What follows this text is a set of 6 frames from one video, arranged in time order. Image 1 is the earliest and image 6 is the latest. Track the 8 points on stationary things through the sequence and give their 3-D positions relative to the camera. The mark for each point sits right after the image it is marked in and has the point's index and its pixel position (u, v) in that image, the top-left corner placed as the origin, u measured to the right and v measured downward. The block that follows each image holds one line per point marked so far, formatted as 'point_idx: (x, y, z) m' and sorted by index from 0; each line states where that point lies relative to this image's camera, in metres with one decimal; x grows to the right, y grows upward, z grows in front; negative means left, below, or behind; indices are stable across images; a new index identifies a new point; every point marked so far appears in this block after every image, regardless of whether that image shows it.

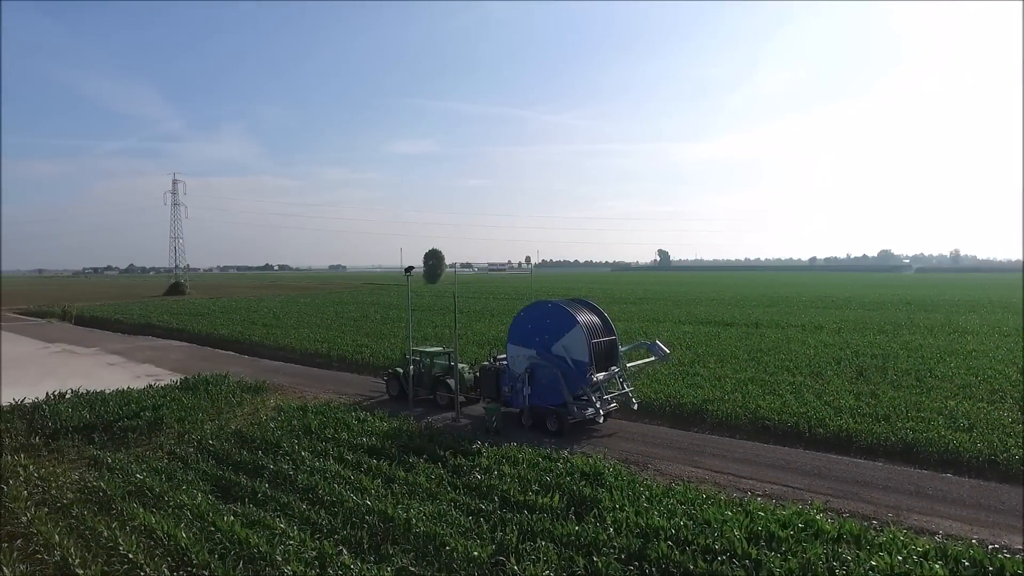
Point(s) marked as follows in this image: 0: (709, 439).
0: (+4.0, -3.1, +12.5) m
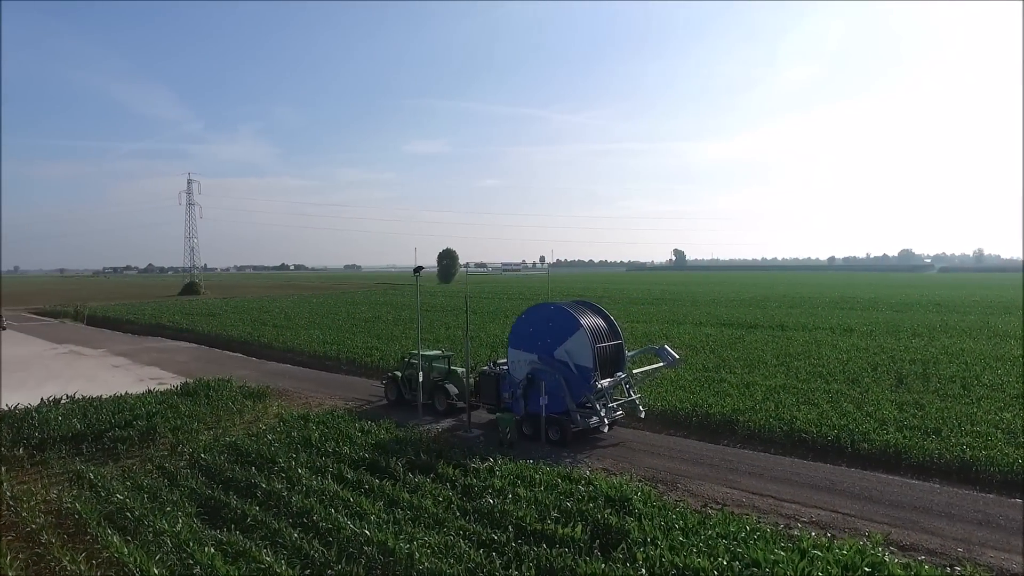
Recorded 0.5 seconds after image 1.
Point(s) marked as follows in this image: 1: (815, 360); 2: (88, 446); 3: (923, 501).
0: (+4.3, -3.1, +11.5) m
1: (+9.6, -2.3, +19.4) m
2: (-8.0, -3.0, +11.5) m
3: (+6.0, -3.1, +8.9) m
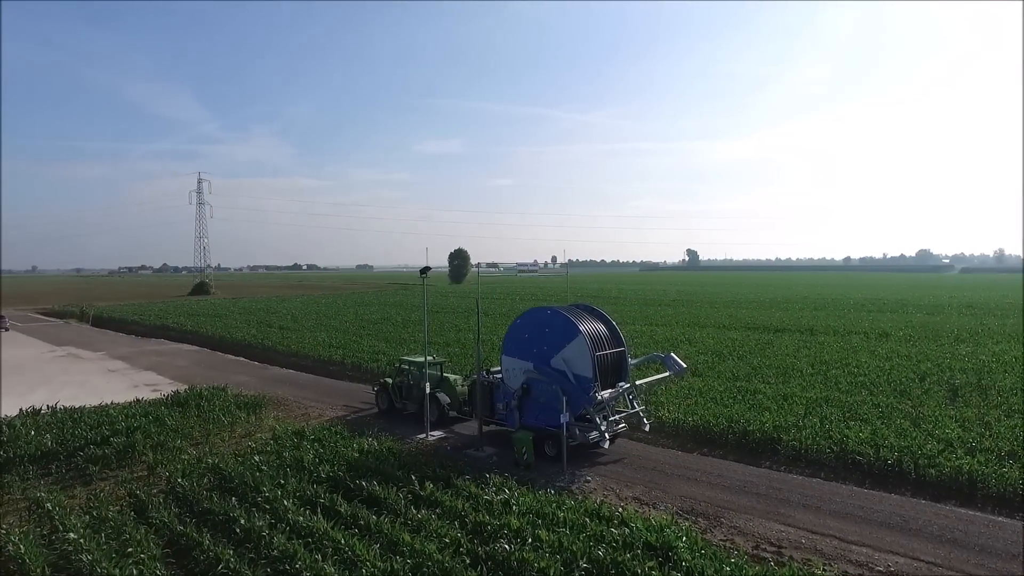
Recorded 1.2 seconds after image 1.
0: (+4.6, -3.2, +10.1) m
1: (+10.1, -2.4, +18.0) m
2: (-7.7, -3.0, +10.4) m
3: (+6.2, -3.2, +7.5) m
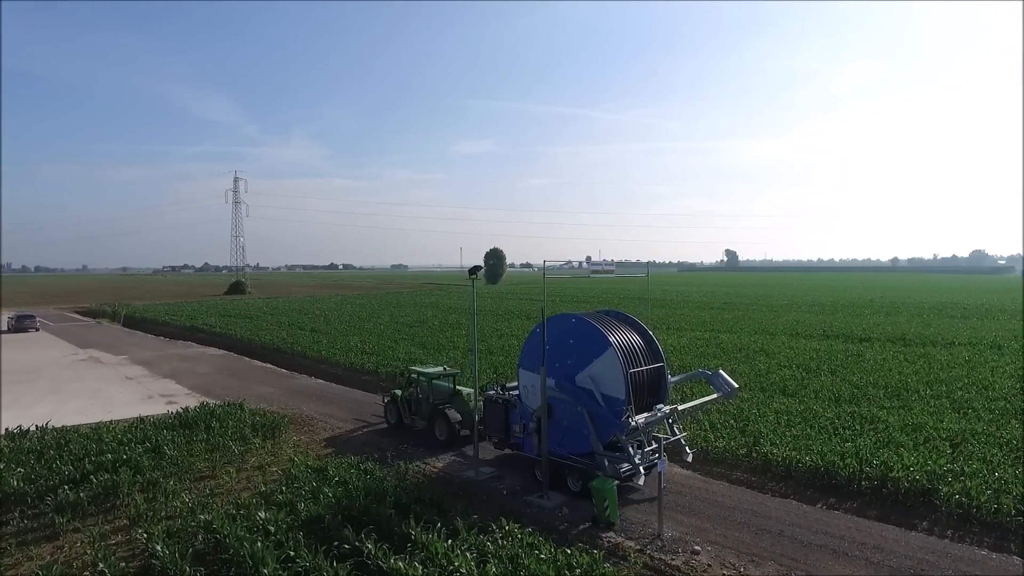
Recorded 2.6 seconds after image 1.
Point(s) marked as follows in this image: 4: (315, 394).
0: (+5.6, -3.3, +7.4) m
1: (+11.5, -2.5, +14.9) m
2: (-6.6, -3.1, +8.3) m
3: (+7.1, -3.3, +4.7) m
4: (-5.9, -3.2, +18.2) m
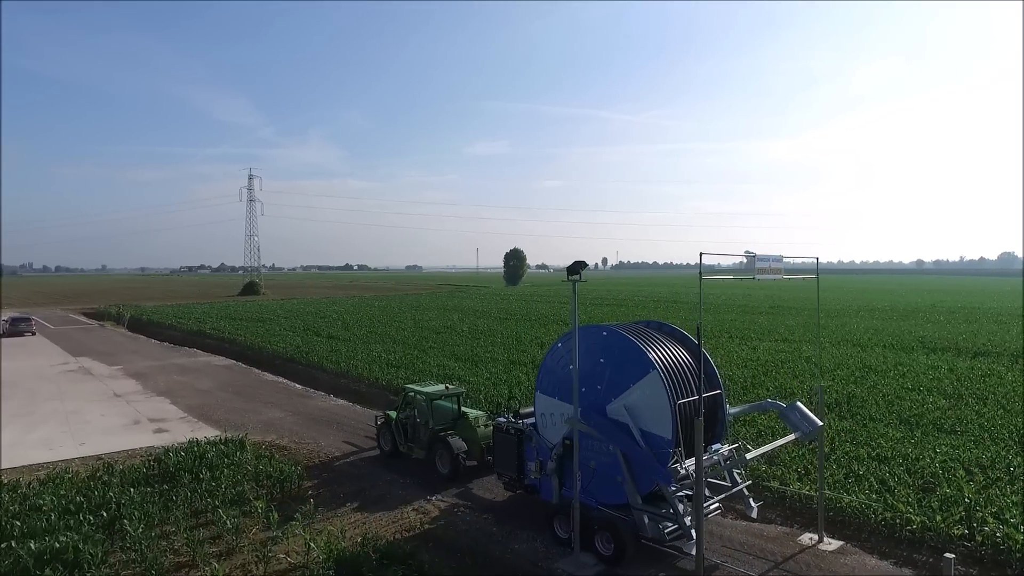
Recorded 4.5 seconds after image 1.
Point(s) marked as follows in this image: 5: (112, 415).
0: (+6.9, -3.4, +3.9) m
1: (+13.0, -2.6, +11.3) m
2: (-5.3, -3.1, +5.0) m
3: (+8.4, -3.3, +1.1) m
4: (-4.3, -3.2, +14.9) m
5: (-10.2, -3.2, +15.5) m
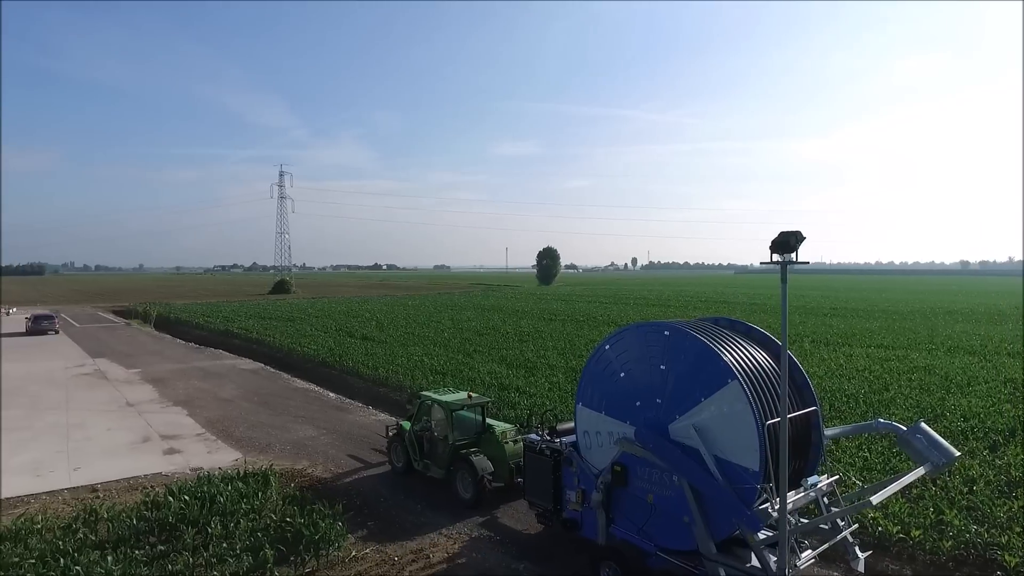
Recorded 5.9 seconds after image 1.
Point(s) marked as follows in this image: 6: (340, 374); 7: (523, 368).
0: (+8.0, -3.3, +0.9) m
1: (+14.4, -2.5, +8.0) m
2: (-4.2, -3.0, +2.6) m
3: (+9.3, -3.3, -1.9) m
4: (-2.7, -3.1, +12.5) m
5: (-8.6, -3.1, +13.3) m
6: (-5.1, -2.7, +18.8) m
7: (+0.4, -2.5, +19.4) m
